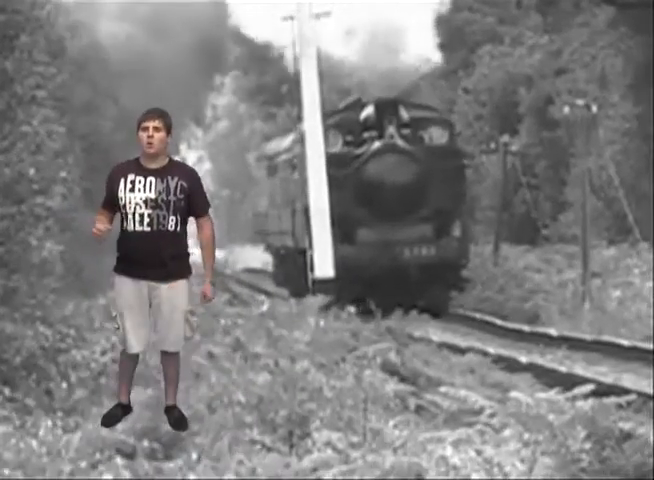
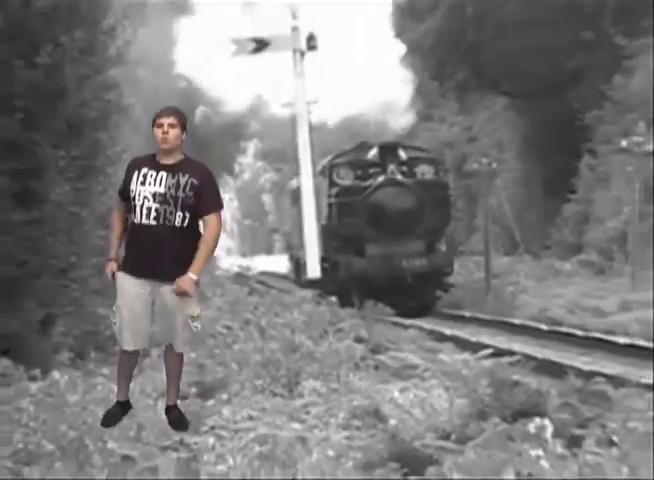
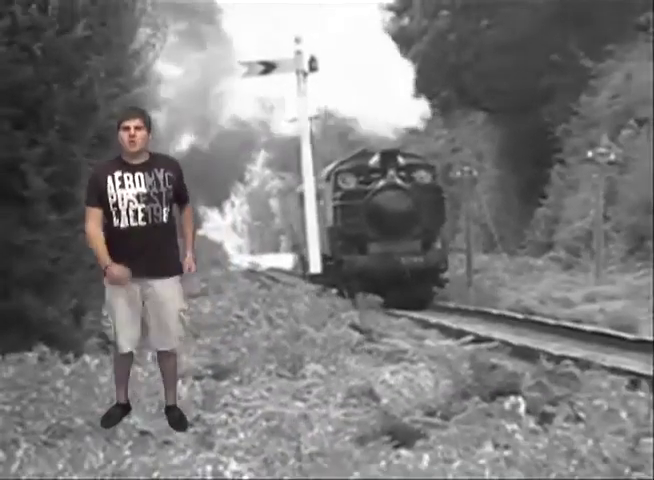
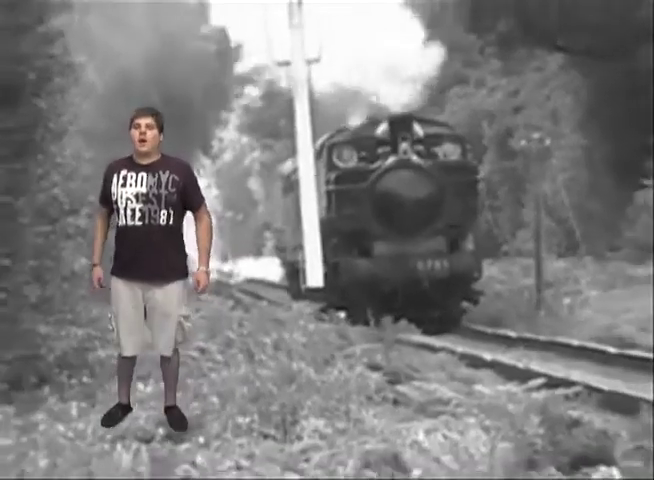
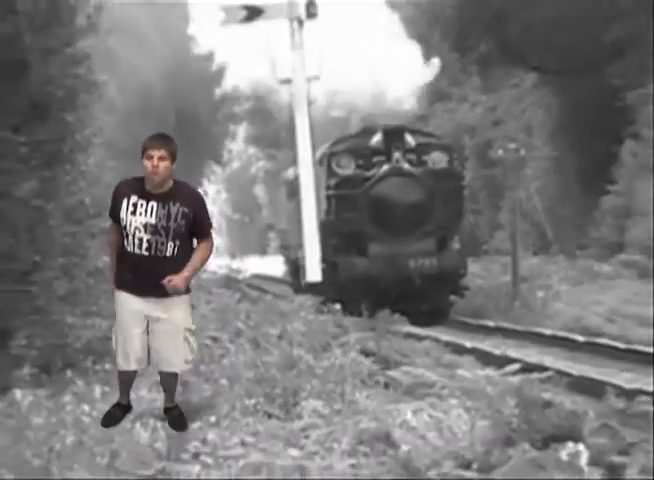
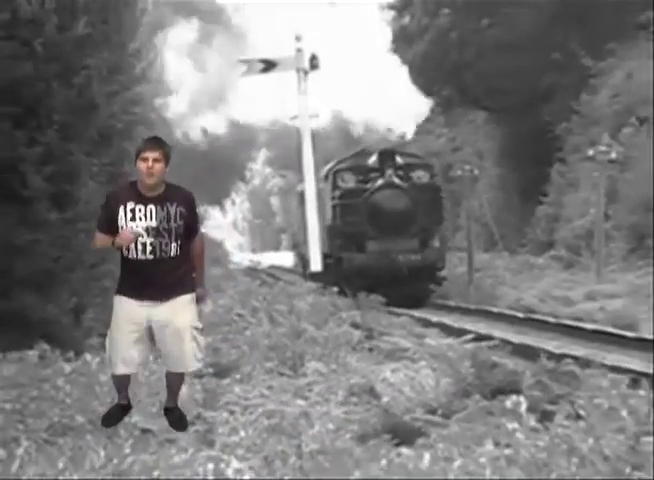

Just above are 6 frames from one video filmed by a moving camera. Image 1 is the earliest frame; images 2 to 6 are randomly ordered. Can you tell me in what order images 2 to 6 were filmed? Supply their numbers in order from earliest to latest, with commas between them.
4, 5, 2, 6, 3
